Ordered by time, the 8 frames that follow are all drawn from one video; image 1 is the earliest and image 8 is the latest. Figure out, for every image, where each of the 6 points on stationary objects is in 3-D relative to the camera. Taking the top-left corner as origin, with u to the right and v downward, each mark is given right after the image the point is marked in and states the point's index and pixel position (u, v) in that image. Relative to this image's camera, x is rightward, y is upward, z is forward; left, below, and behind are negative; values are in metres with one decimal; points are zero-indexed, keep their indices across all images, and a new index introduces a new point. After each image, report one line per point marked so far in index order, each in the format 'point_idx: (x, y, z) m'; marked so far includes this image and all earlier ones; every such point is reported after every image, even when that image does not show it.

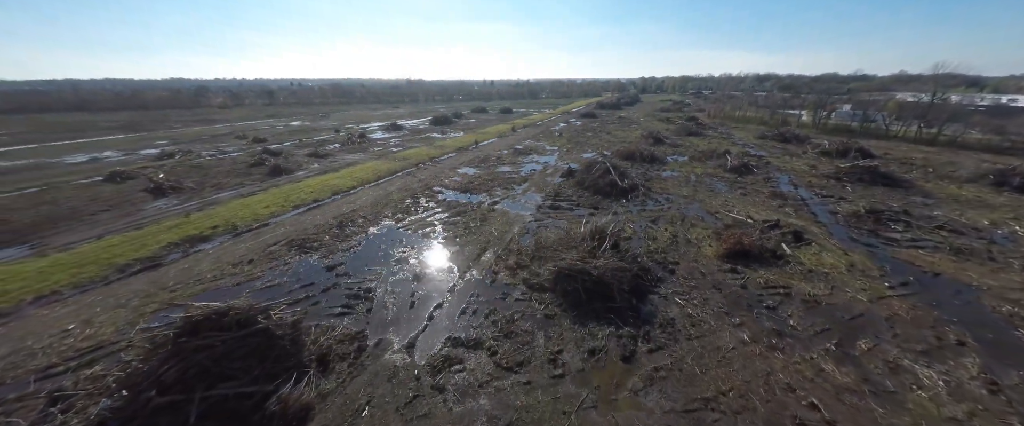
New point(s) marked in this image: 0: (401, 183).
0: (-5.7, +1.5, +17.2) m
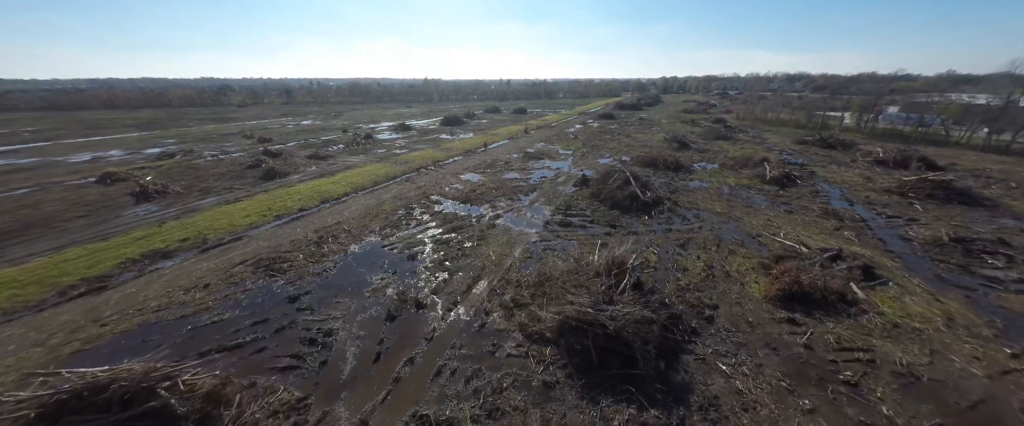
0: (-5.3, +1.1, +15.7) m
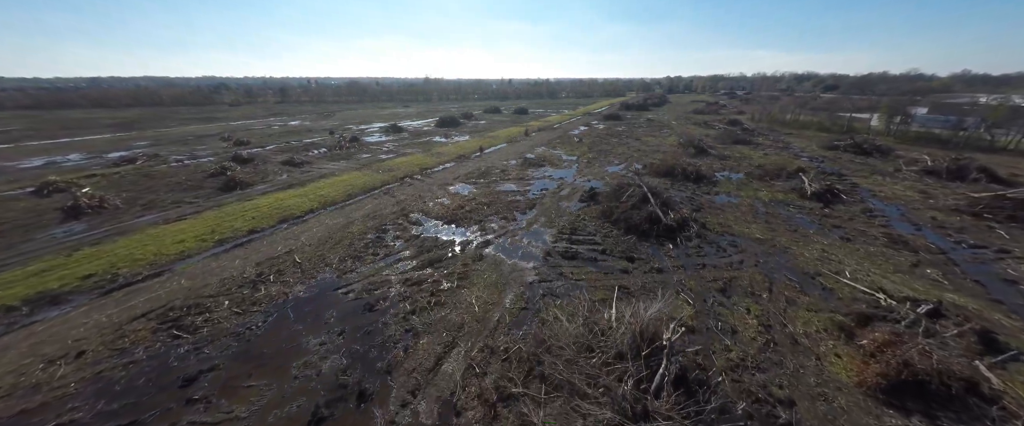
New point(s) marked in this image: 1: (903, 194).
0: (-5.5, +0.3, +13.3) m
1: (+18.0, +0.8, +15.5) m
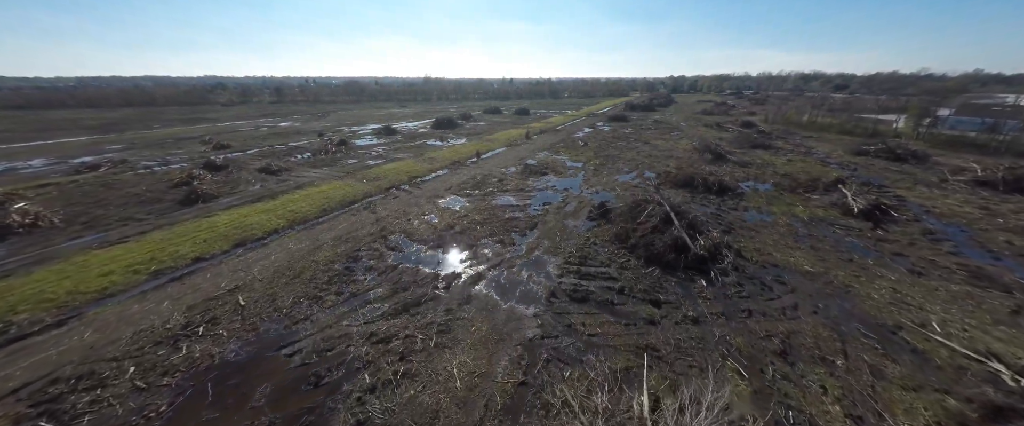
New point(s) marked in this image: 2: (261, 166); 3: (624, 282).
0: (-5.6, -0.4, +11.4) m
1: (+17.9, +0.1, +13.5) m
2: (-13.7, +2.6, +18.4) m
3: (+2.8, -1.7, +8.4) m
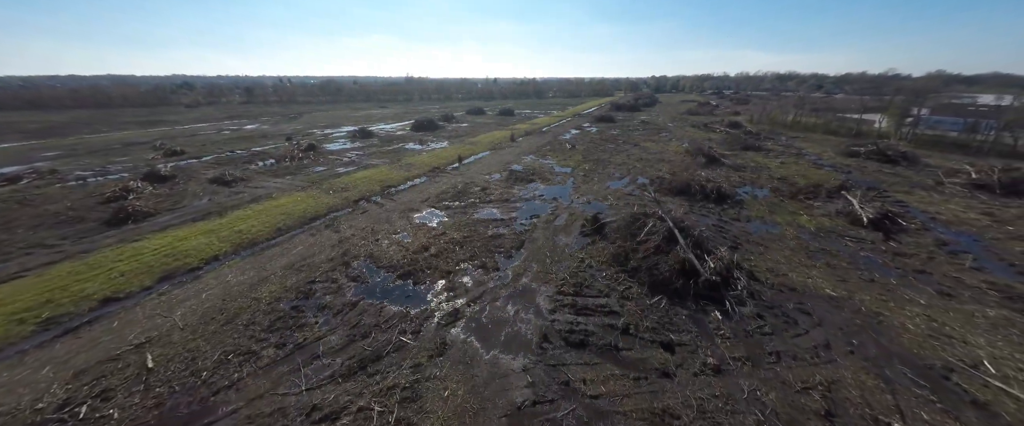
0: (-6.1, -1.1, +9.8) m
1: (+17.3, -0.2, +12.8) m
2: (-14.5, +1.8, +16.4) m
3: (+2.5, -2.2, +7.2) m
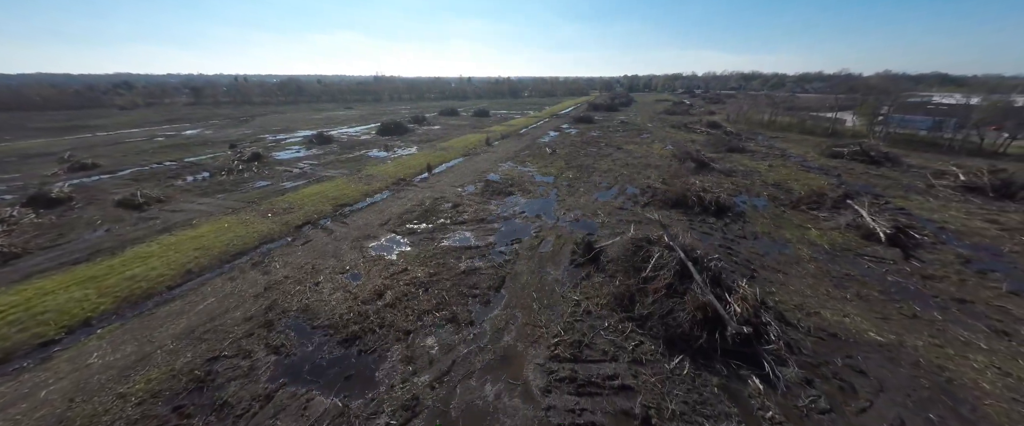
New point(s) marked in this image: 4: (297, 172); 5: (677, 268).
0: (-6.6, -2.0, +7.5) m
1: (+16.5, -0.5, +12.0) m
2: (-15.5, +0.7, +13.5) m
3: (+2.1, -2.9, +5.4) m
4: (-11.2, +2.1, +17.5) m
5: (+3.7, -1.2, +7.5) m
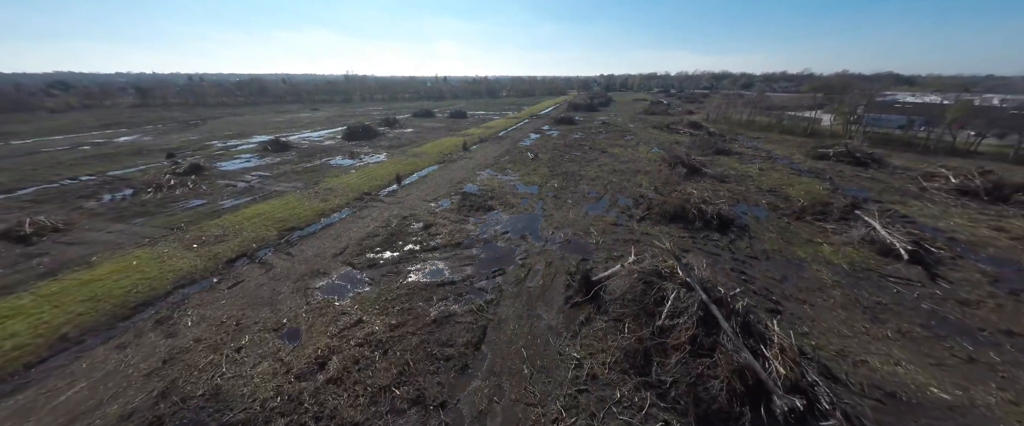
0: (-6.9, -2.8, +5.4) m
1: (+15.9, -0.8, +11.3) m
2: (-16.2, -0.4, +10.8) m
3: (+2.0, -3.6, +3.9) m
4: (-12.2, +1.2, +15.2) m
5: (+3.4, -1.8, +6.1) m
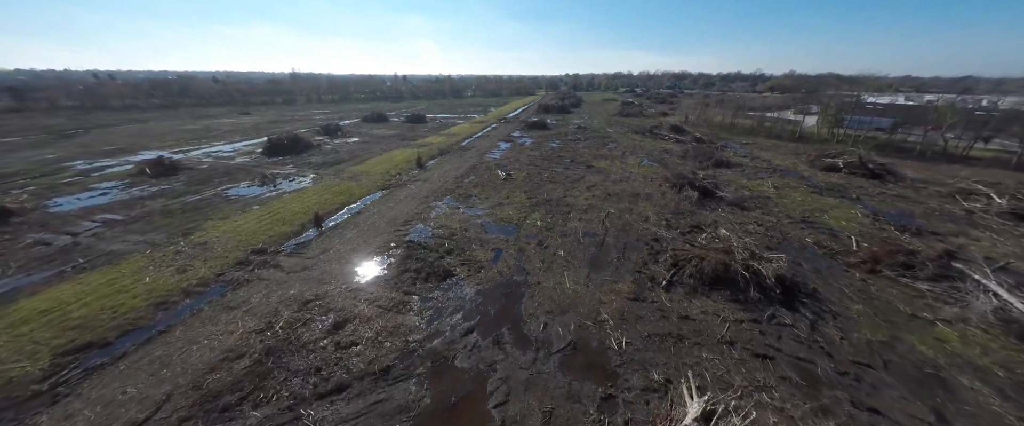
0: (-6.9, -4.8, +0.6) m
1: (+15.1, -1.9, +8.6) m
2: (-16.8, -2.6, +5.2) m
3: (+2.1, -5.2, -0.1) m
4: (-13.2, -0.9, +9.8) m
5: (+3.2, -3.4, +2.2) m
